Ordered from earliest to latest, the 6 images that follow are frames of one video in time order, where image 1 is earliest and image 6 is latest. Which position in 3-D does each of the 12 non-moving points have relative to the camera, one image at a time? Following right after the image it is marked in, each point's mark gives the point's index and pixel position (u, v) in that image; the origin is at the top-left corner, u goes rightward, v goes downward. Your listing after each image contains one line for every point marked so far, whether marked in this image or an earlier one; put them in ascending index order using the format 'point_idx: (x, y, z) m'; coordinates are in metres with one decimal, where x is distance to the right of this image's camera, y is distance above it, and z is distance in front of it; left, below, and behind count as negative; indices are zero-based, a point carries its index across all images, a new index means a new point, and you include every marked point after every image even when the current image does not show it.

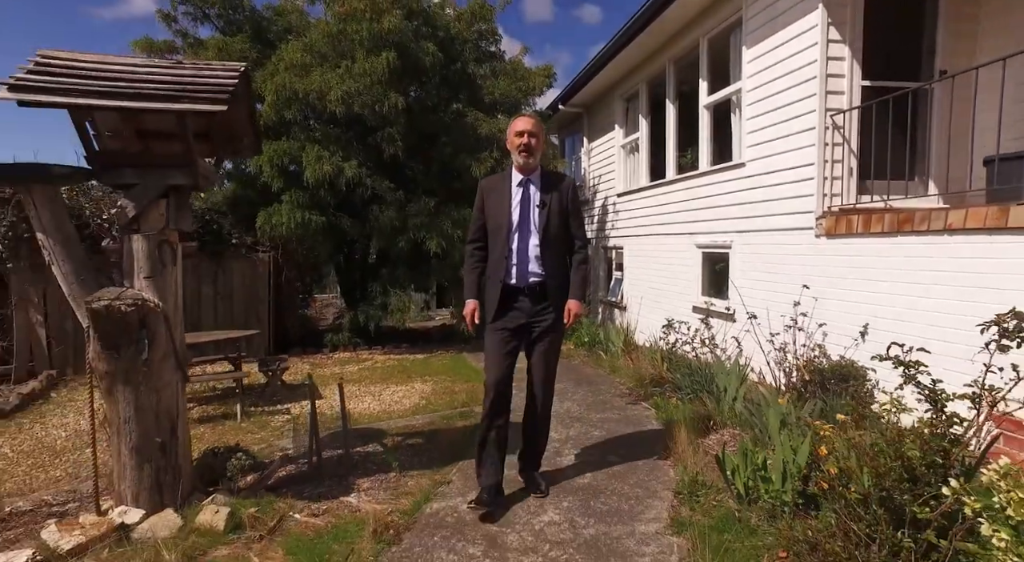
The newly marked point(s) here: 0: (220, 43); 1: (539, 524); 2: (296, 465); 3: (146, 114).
0: (-4.6, +3.7, +9.2) m
1: (+0.1, -1.2, +2.9) m
2: (-1.5, -1.3, +4.1) m
3: (-1.9, +0.9, +3.1) m
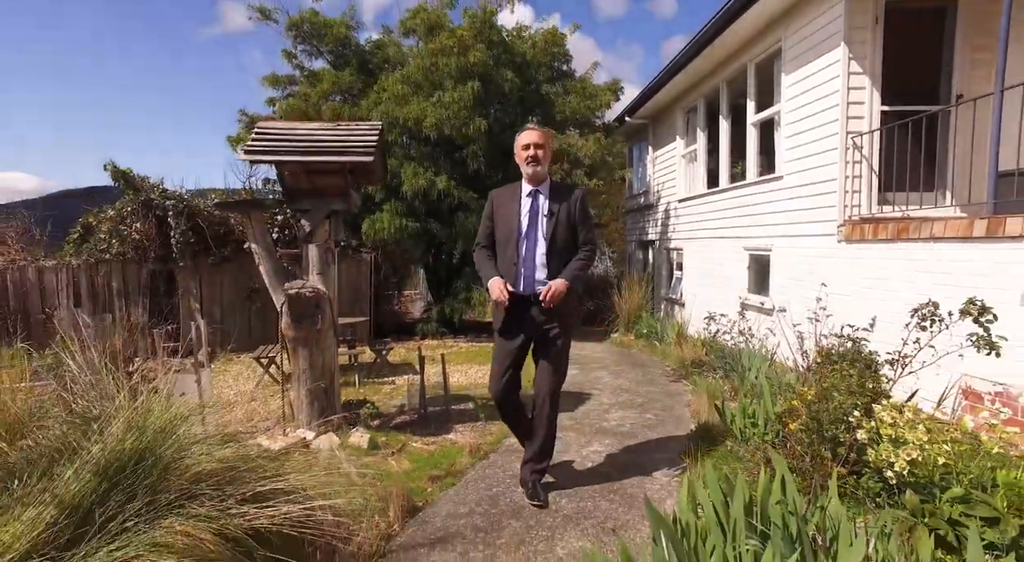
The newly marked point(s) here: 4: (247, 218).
0: (-3.4, +3.8, +10.9) m
1: (+0.5, -1.2, +4.1) m
2: (-1.0, -1.2, +5.4) m
3: (-1.5, +0.9, +4.5) m
4: (-2.1, +0.5, +4.6) m
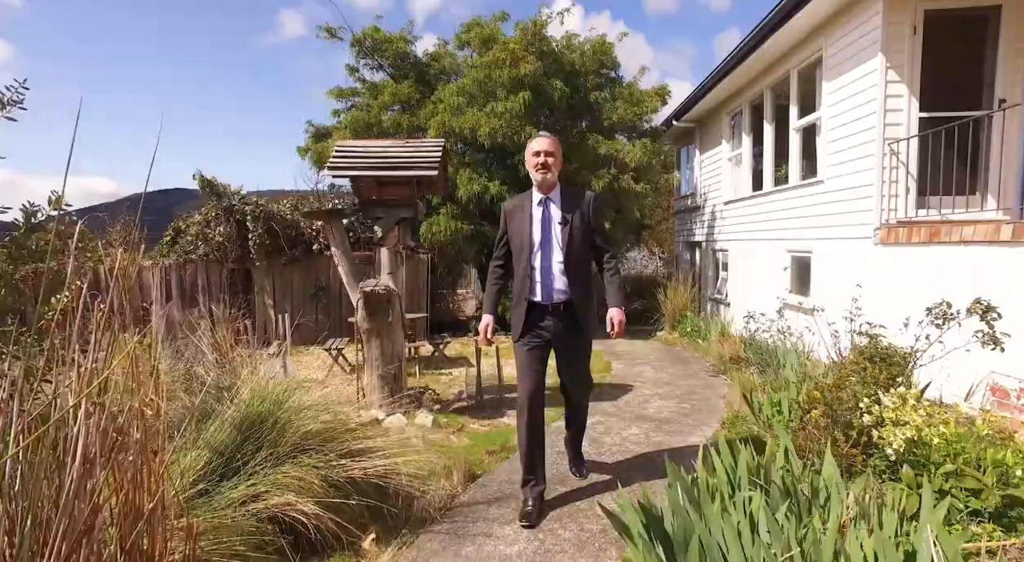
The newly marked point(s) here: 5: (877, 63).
0: (-2.4, +3.8, +11.7) m
1: (+0.9, -1.2, +4.5) m
2: (-0.5, -1.2, +6.0) m
3: (-1.0, +0.9, +5.1) m
4: (-1.7, +0.5, +5.2) m
5: (+3.8, +2.2, +6.0) m
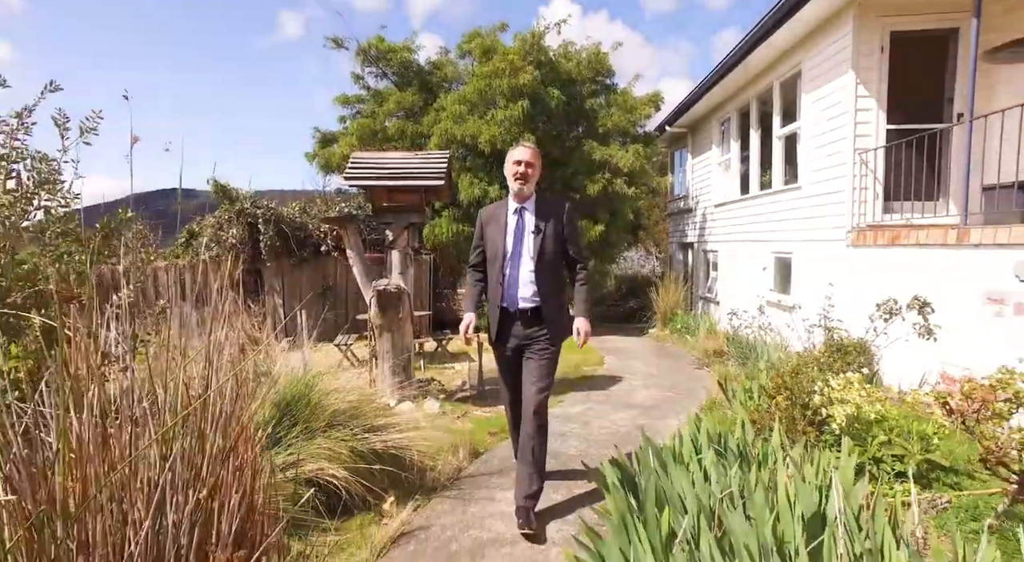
0: (-2.4, +3.8, +12.2) m
1: (+0.9, -1.2, +5.0) m
2: (-0.5, -1.2, +6.5) m
3: (-1.1, +0.9, +5.6) m
4: (-1.7, +0.5, +5.7) m
5: (+3.7, +2.3, +6.5) m
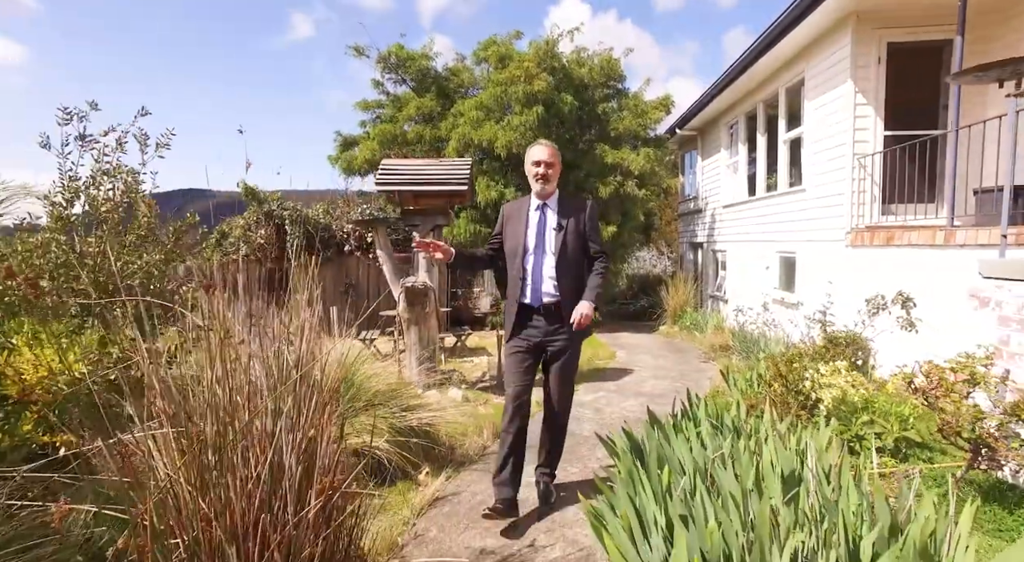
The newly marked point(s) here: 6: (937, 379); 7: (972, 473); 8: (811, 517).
0: (-2.1, +3.9, +12.7) m
1: (+1.1, -1.2, +5.5) m
2: (-0.3, -1.2, +6.9) m
3: (-0.9, +0.9, +6.1) m
4: (-1.5, +0.5, +6.2) m
5: (+3.9, +2.3, +6.9) m
6: (+2.3, -0.5, +3.1) m
7: (+2.5, -1.1, +3.2) m
8: (+1.1, -0.9, +2.1) m
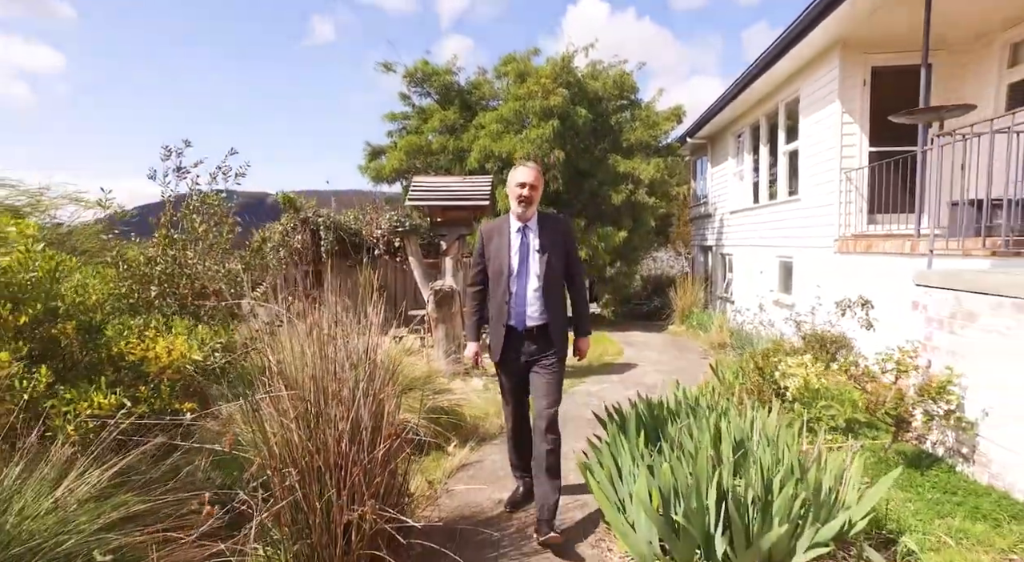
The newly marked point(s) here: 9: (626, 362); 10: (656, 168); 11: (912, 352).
0: (-1.7, +3.8, +13.5) m
1: (+1.2, -1.2, +6.2) m
2: (-0.1, -1.2, +7.7) m
3: (-0.7, +0.9, +6.9) m
4: (-1.3, +0.5, +7.0) m
5: (+4.2, +2.2, +7.5) m
6: (+2.4, -0.6, +3.8) m
7: (+2.6, -1.1, +3.9) m
8: (+1.1, -0.9, +2.9) m
9: (+1.5, -1.1, +7.9) m
10: (+3.1, +2.5, +12.6) m
11: (+2.6, -0.5, +3.9) m
